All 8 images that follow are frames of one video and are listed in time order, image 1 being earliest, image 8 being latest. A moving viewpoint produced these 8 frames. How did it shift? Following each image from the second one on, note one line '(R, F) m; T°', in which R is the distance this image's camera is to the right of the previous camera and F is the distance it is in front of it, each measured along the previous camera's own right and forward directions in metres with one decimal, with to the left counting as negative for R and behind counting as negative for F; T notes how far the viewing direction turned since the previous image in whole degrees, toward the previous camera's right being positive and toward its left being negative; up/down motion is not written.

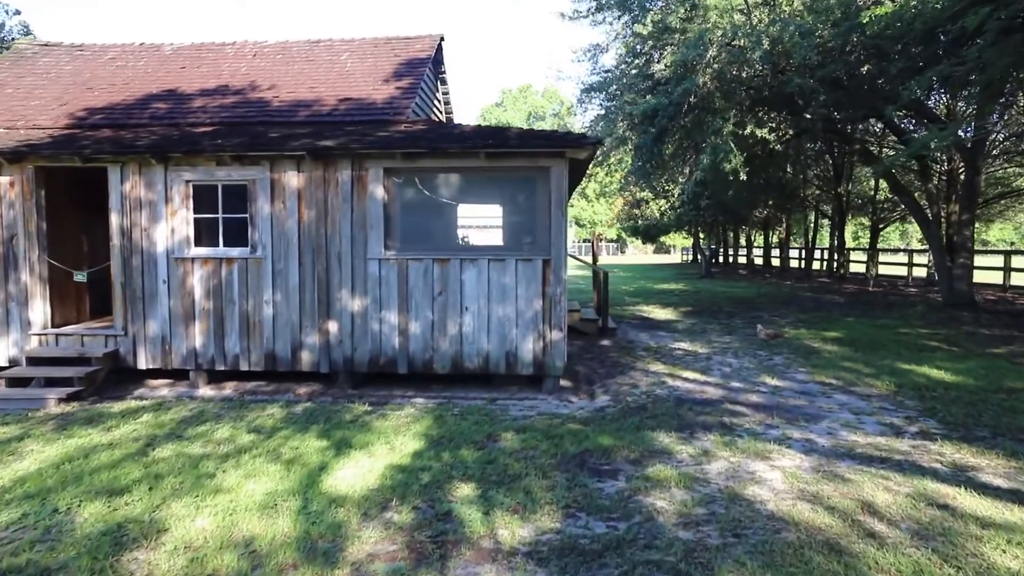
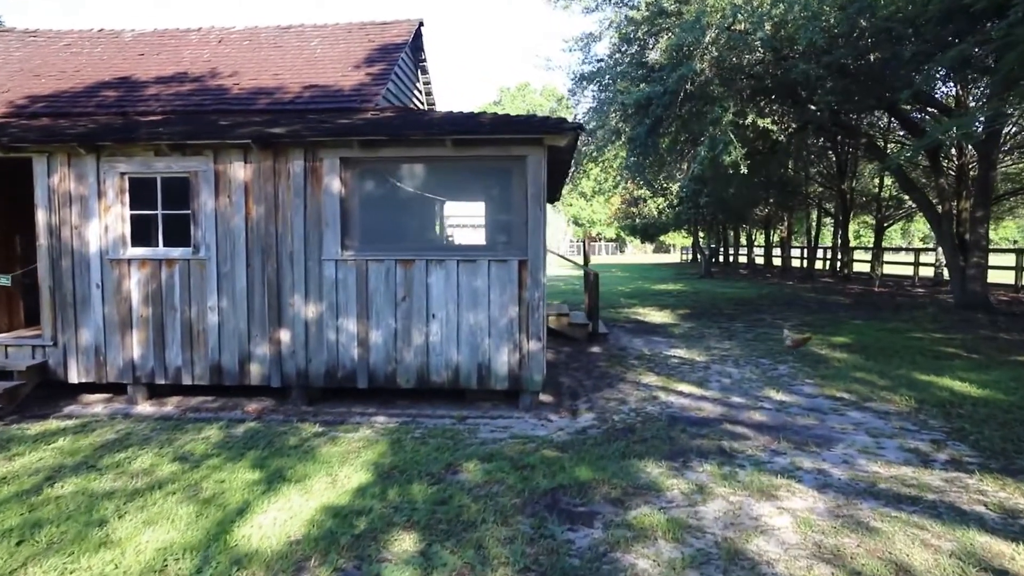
(+0.2, +0.7) m; 0°
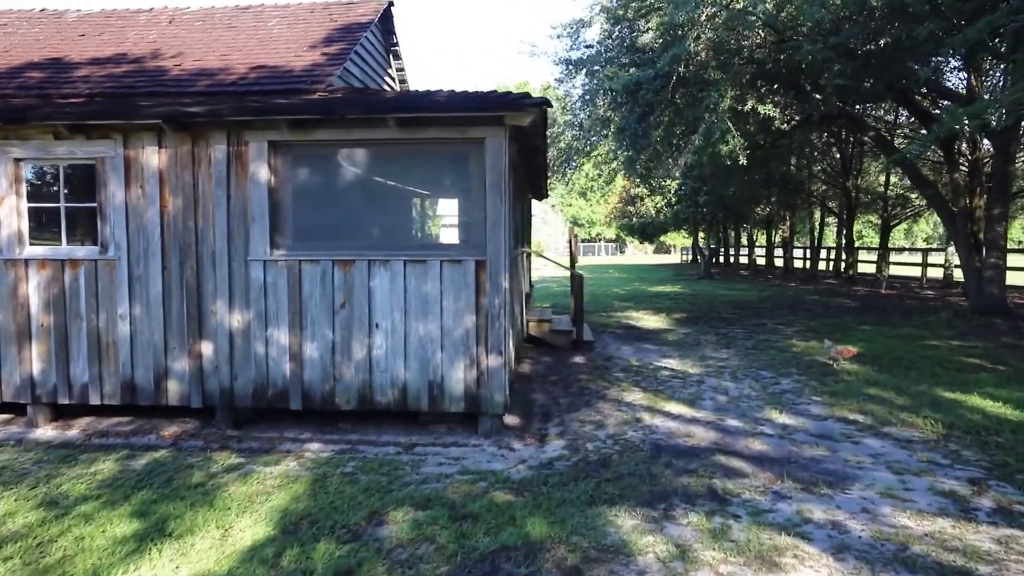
(+0.3, +0.9) m; 0°
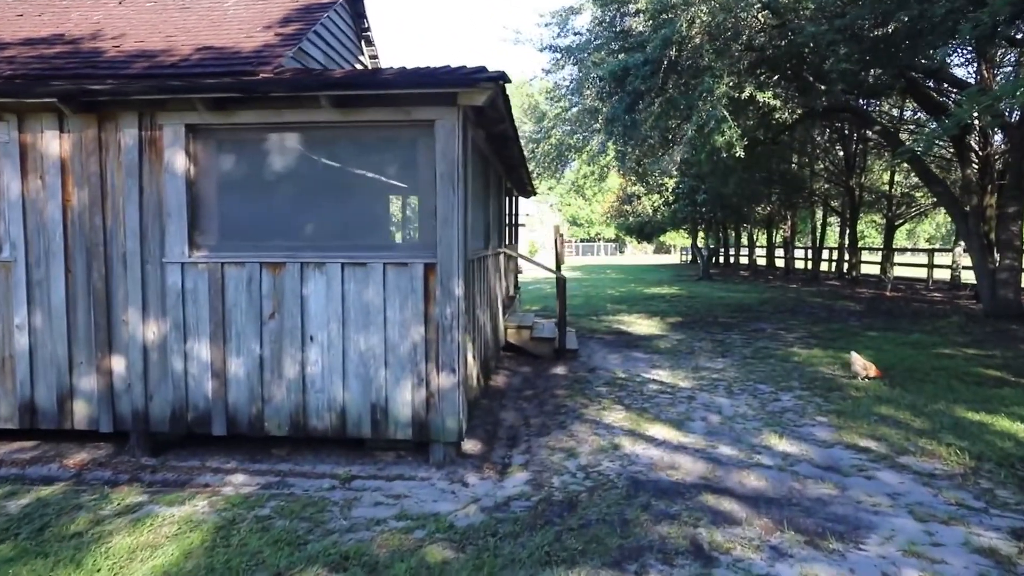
(+0.3, +0.7) m; 0°
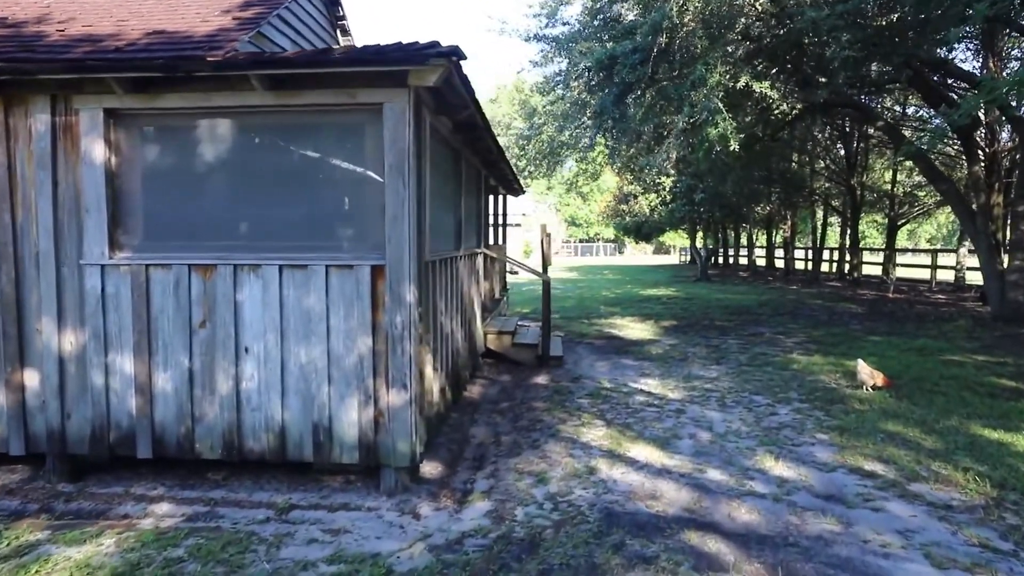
(+0.2, +0.5) m; 0°
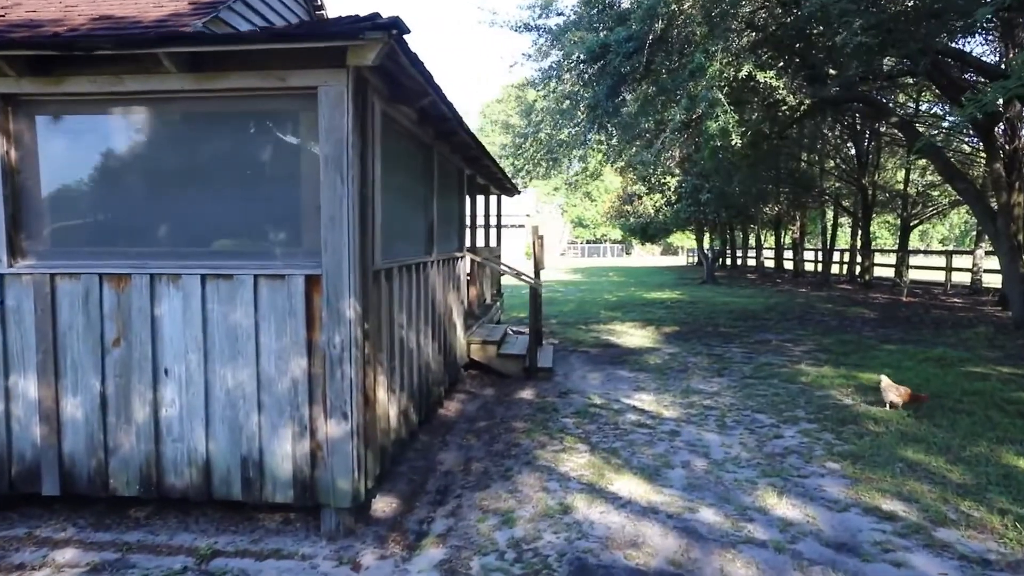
(+0.2, +0.5) m; -1°
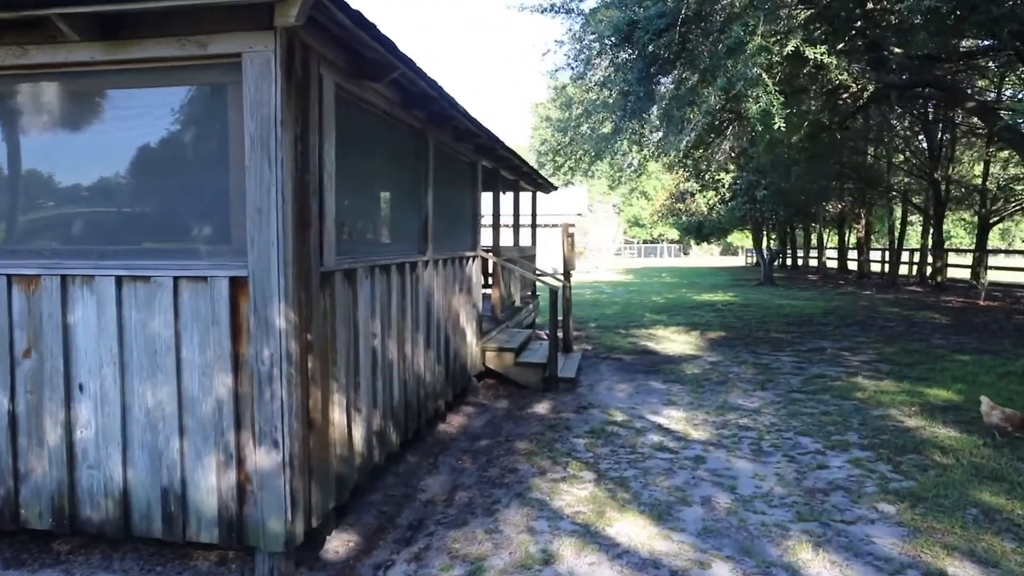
(+0.4, +0.6) m; -5°
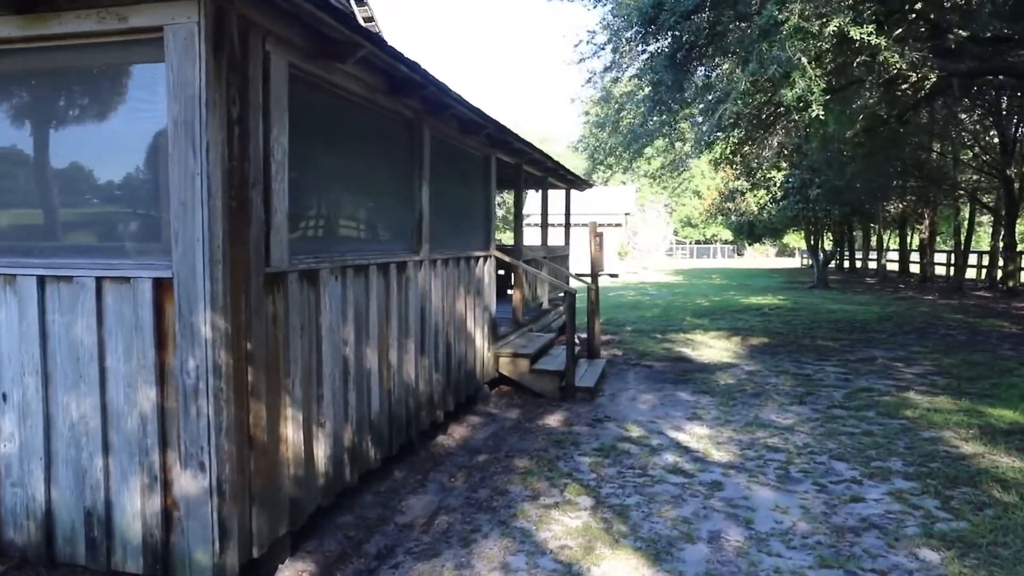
(+0.3, +0.4) m; -4°
